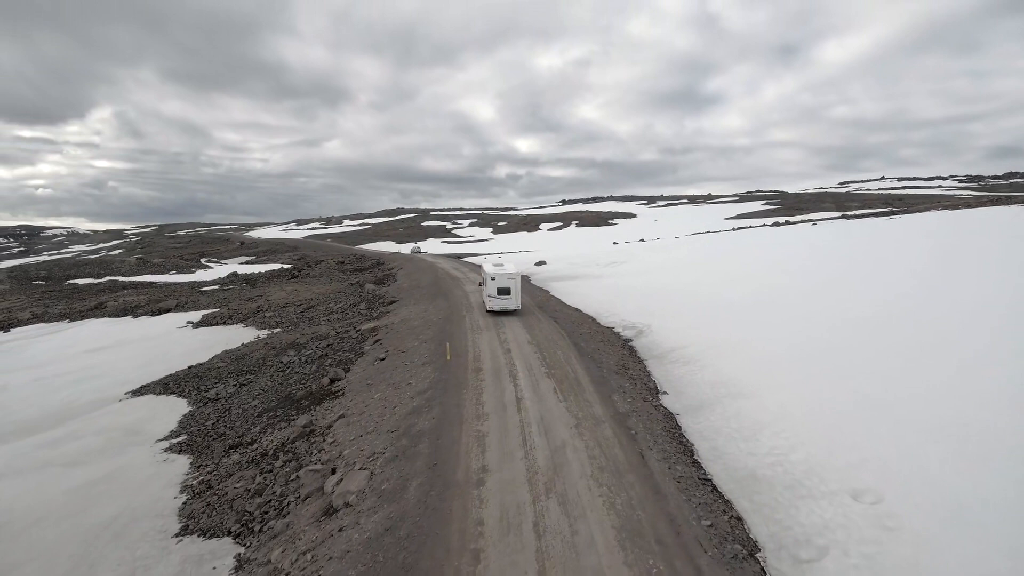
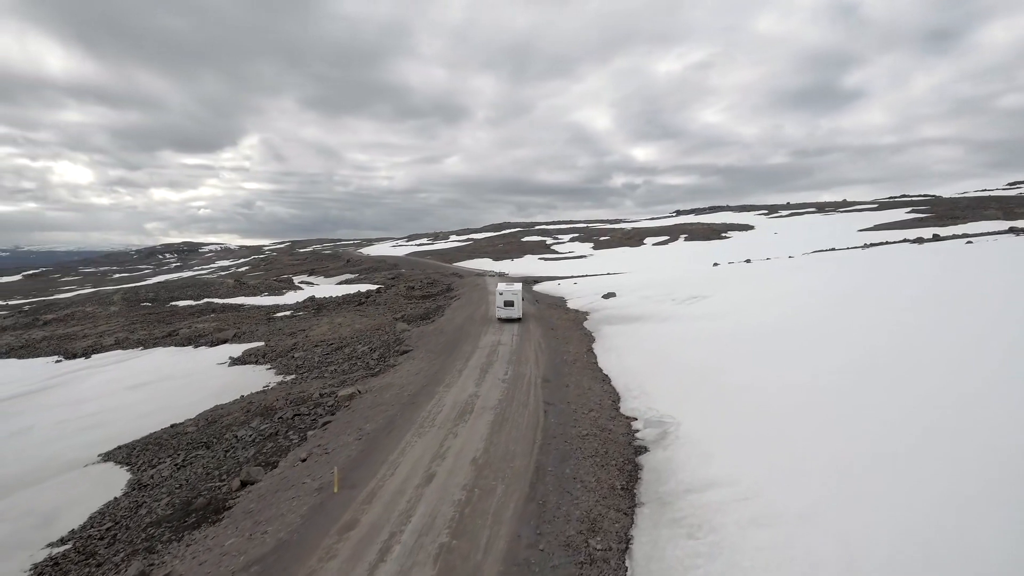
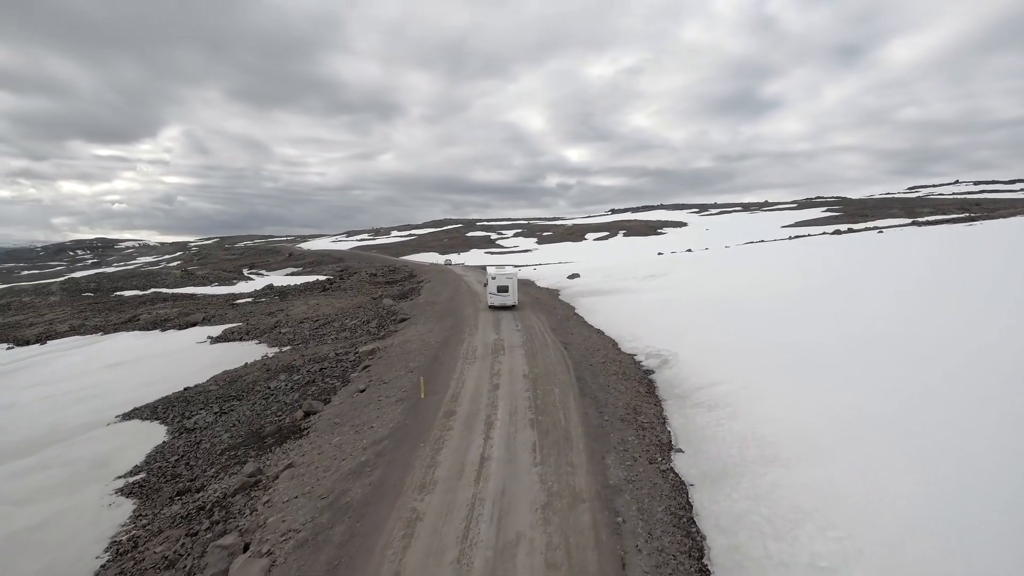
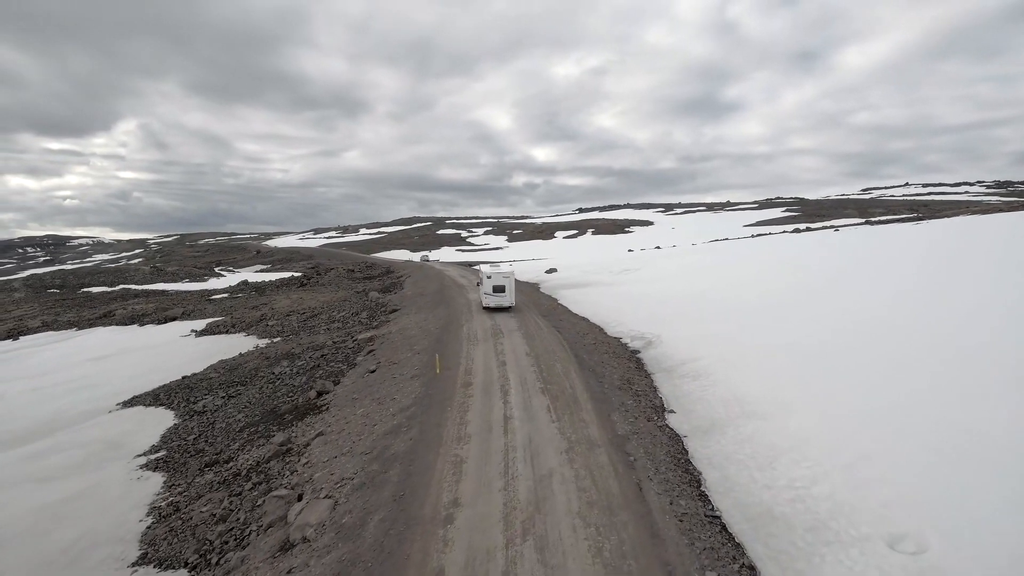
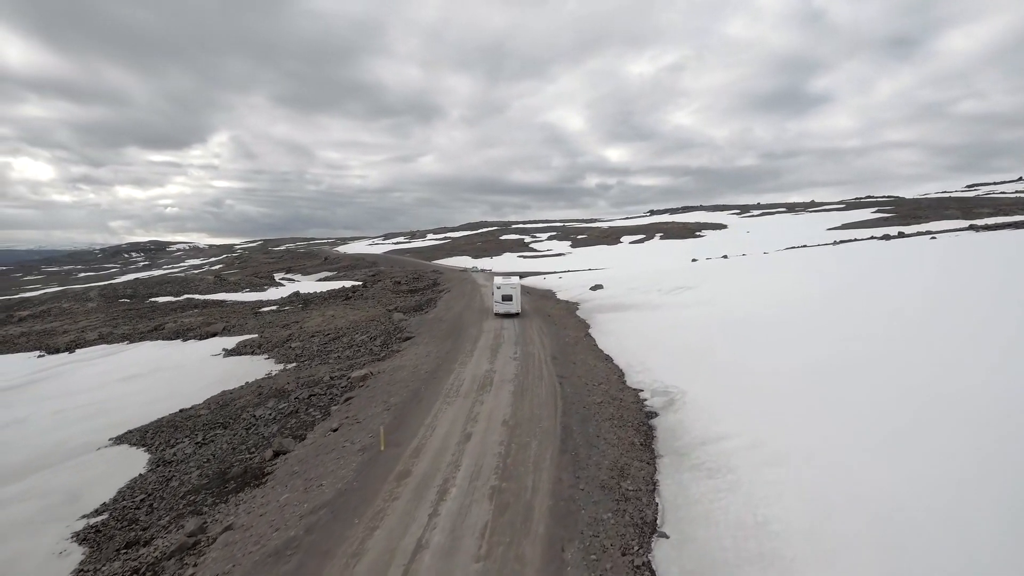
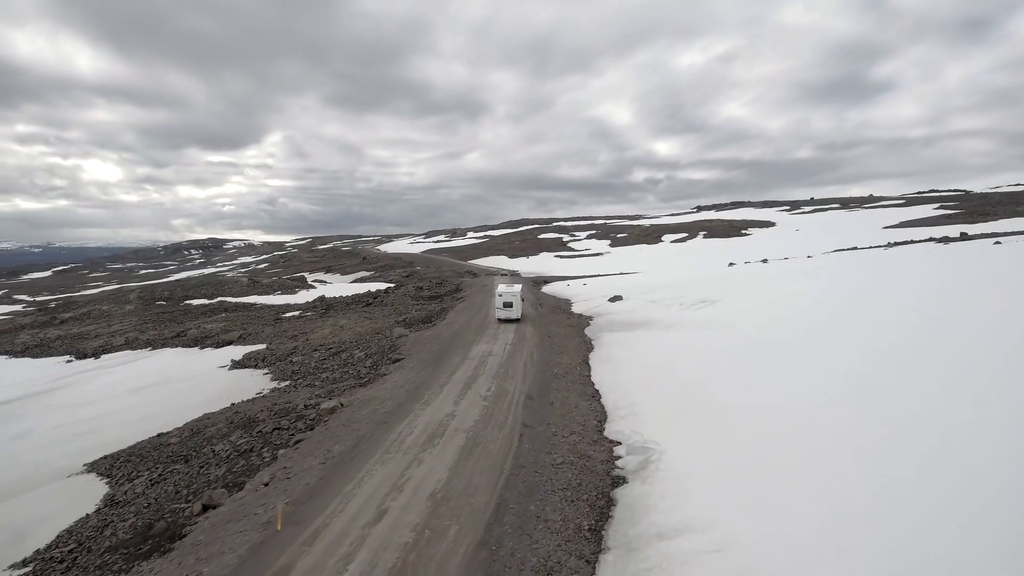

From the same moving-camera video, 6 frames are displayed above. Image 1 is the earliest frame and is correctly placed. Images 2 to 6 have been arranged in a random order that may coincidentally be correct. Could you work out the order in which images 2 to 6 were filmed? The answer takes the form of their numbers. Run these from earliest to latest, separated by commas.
4, 3, 5, 2, 6
